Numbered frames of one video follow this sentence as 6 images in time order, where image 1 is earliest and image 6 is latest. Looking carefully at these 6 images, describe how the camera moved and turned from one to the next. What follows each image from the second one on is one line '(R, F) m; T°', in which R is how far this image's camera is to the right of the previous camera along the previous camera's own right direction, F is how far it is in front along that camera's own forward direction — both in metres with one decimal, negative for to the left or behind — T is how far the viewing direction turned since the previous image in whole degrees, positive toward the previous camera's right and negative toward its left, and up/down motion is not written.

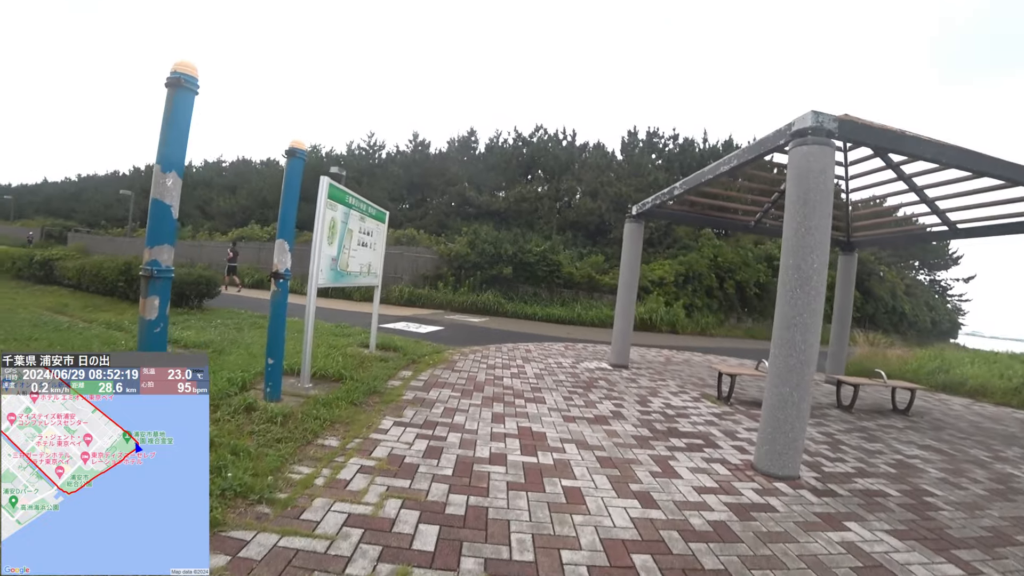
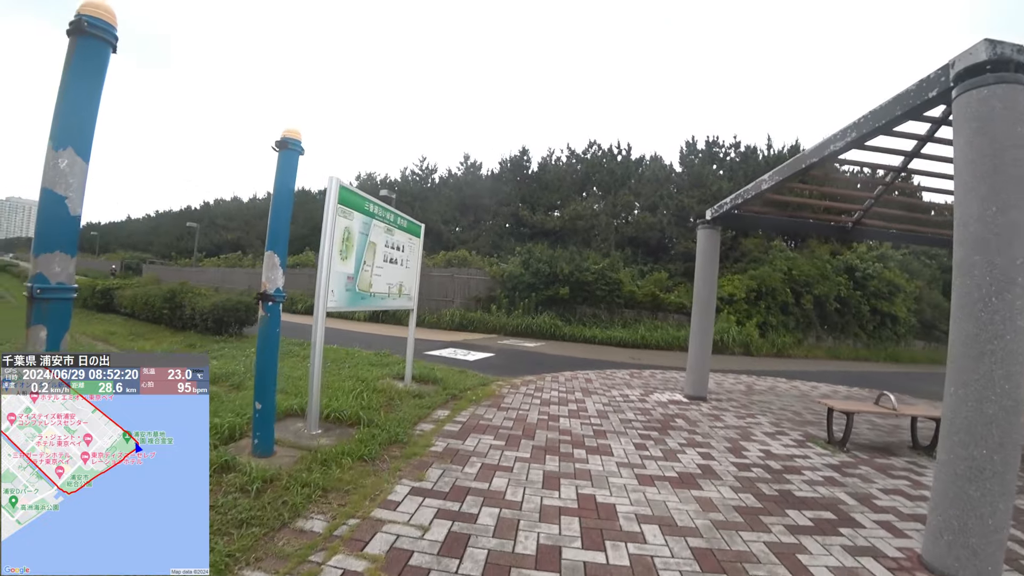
(0.0, +1.1) m; -5°
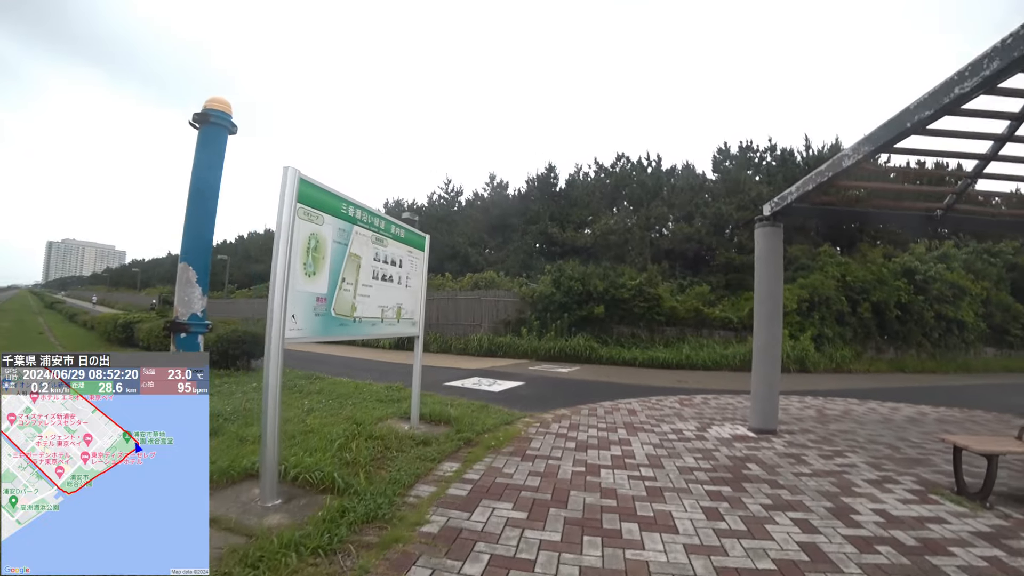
(+0.1, +1.2) m; -3°
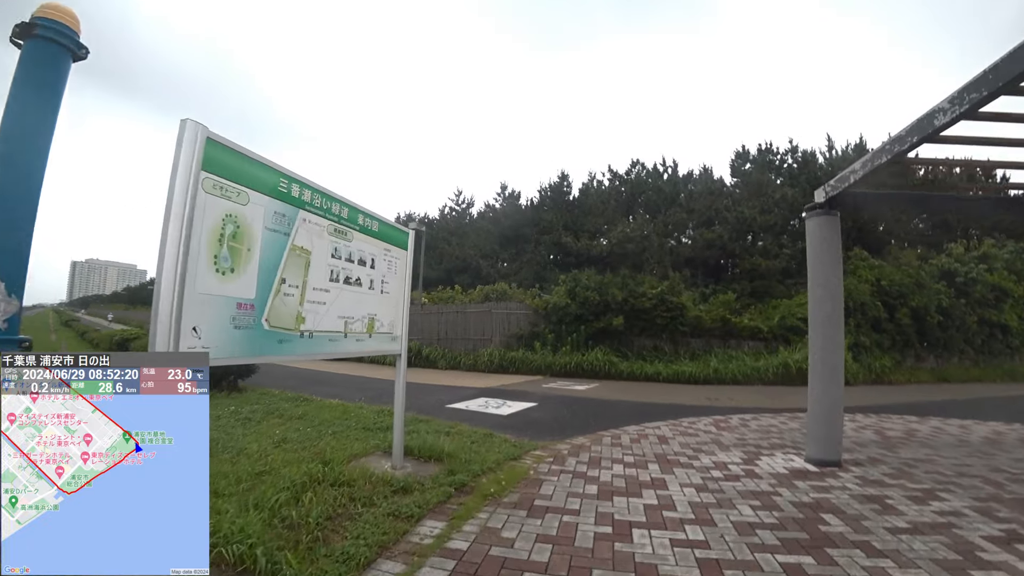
(+0.1, +1.0) m; -1°
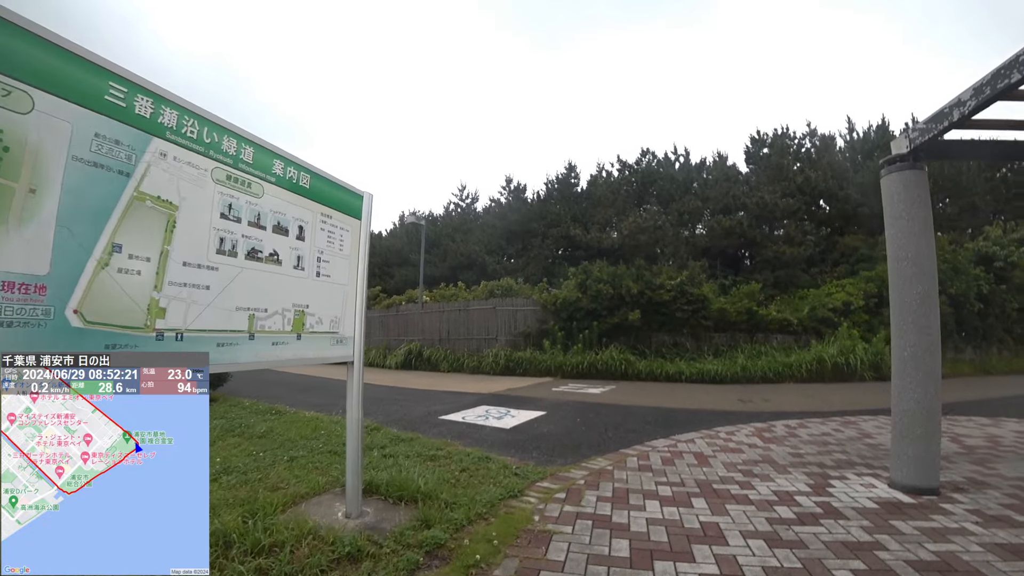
(+0.1, +1.2) m; -1°
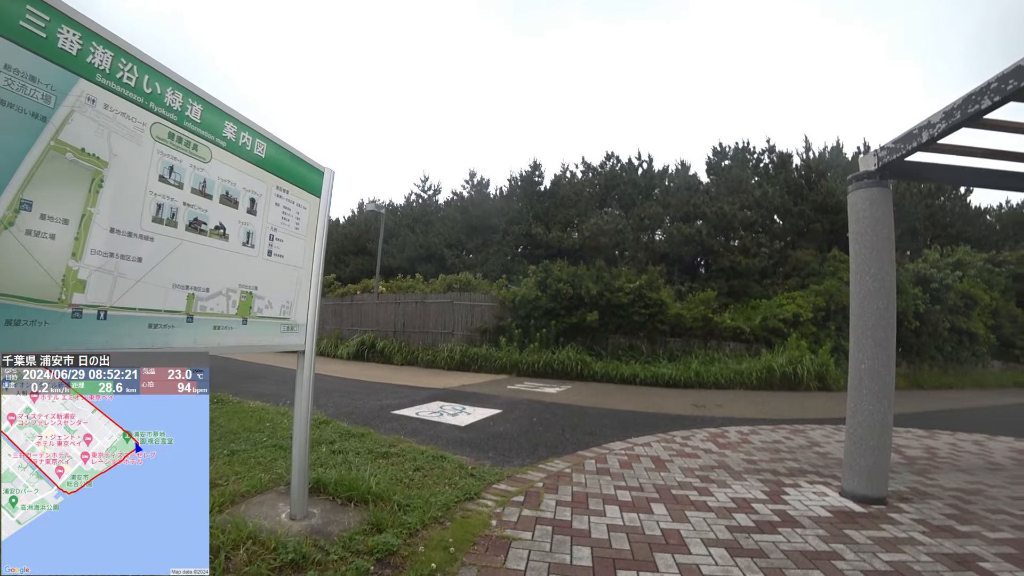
(-0.1, +0.1) m; +3°
